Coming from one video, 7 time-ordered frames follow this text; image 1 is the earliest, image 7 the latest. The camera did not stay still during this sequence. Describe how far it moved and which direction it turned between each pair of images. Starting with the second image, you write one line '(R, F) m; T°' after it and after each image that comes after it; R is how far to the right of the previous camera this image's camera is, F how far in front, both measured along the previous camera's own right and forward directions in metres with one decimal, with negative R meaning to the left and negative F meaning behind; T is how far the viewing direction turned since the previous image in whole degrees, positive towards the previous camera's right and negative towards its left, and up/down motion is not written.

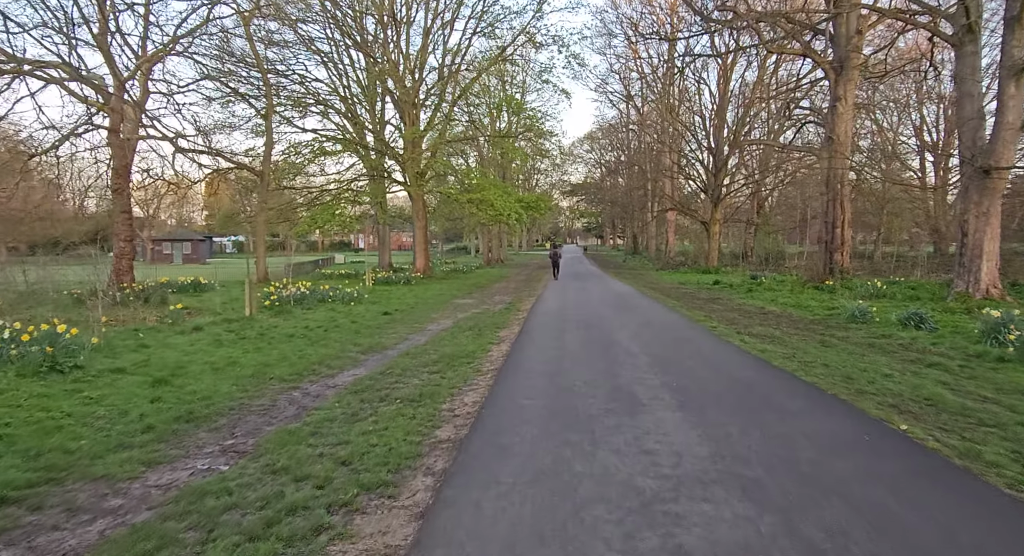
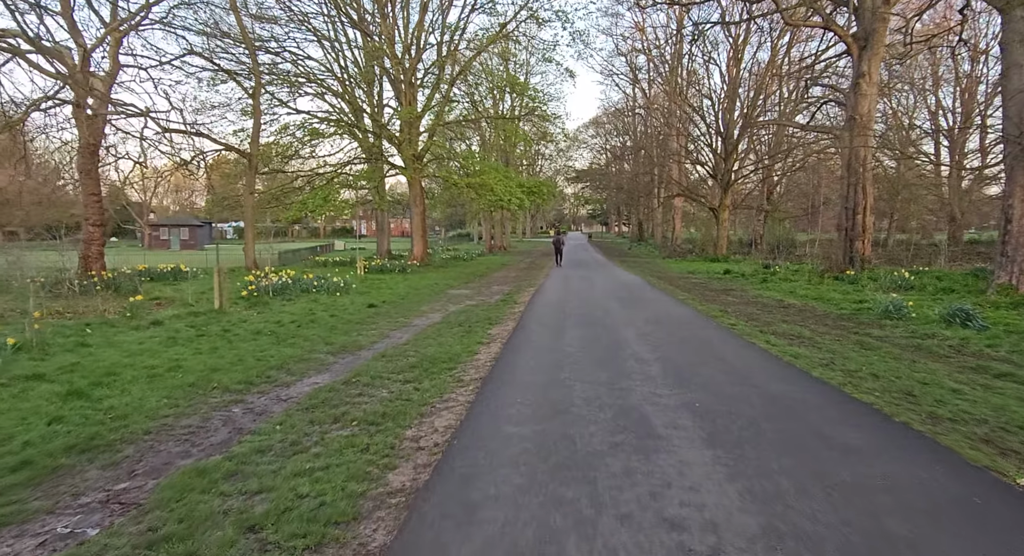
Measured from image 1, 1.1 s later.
(+0.2, +1.1) m; 0°
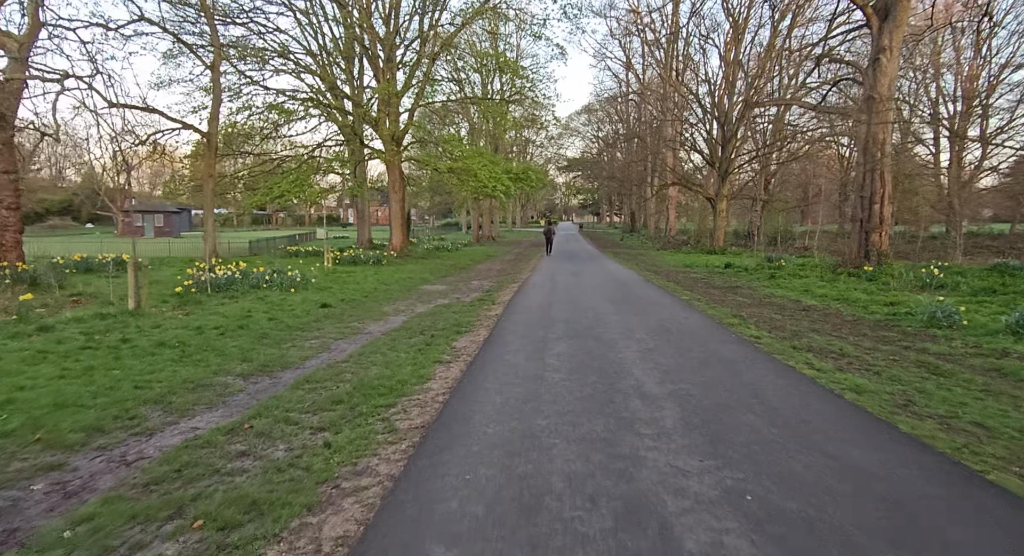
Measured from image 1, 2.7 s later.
(+0.3, +1.8) m; +1°
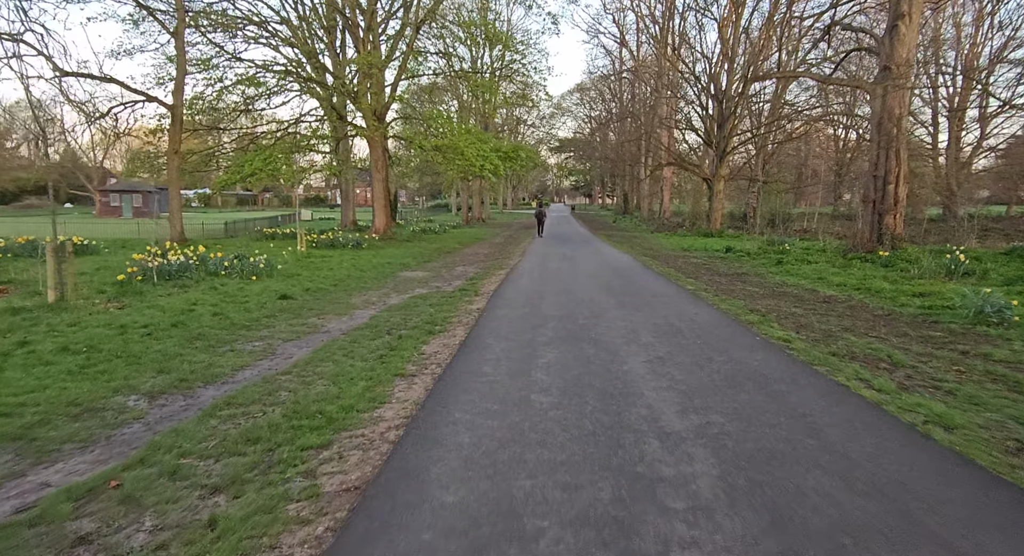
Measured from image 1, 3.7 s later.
(+0.1, +1.3) m; +1°
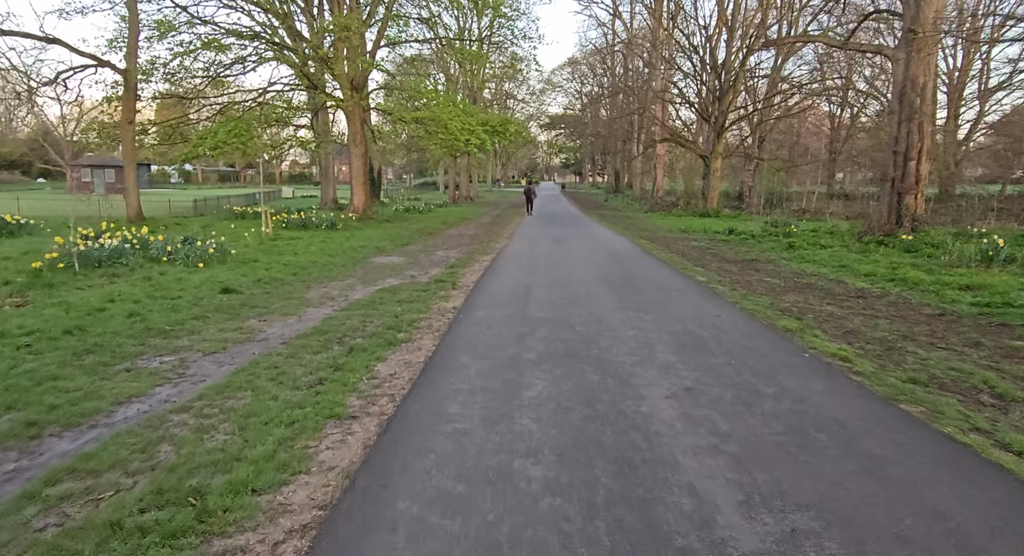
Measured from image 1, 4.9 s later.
(+0.1, +1.4) m; +1°
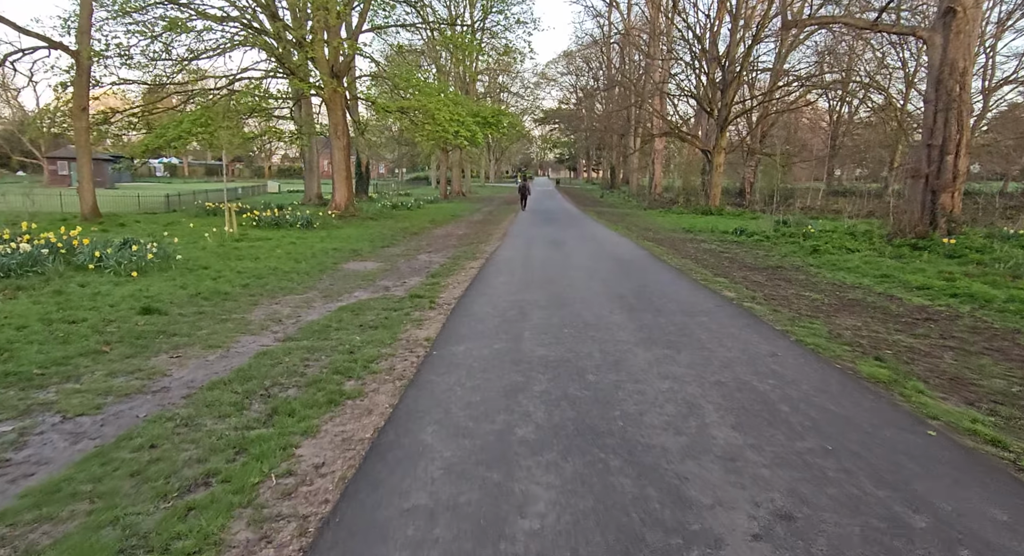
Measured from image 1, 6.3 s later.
(0.0, +1.5) m; +1°
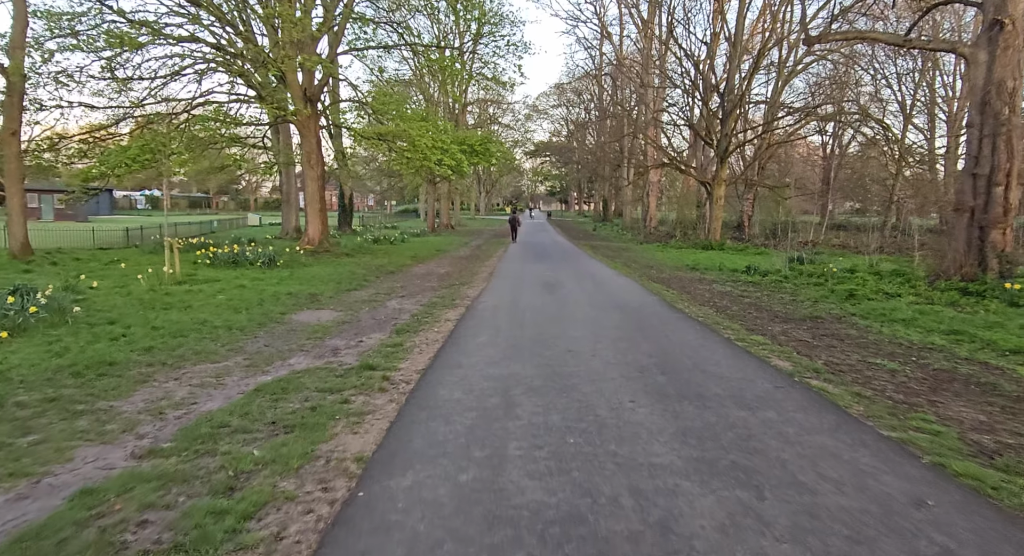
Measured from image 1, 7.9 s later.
(+0.1, +1.9) m; +1°
